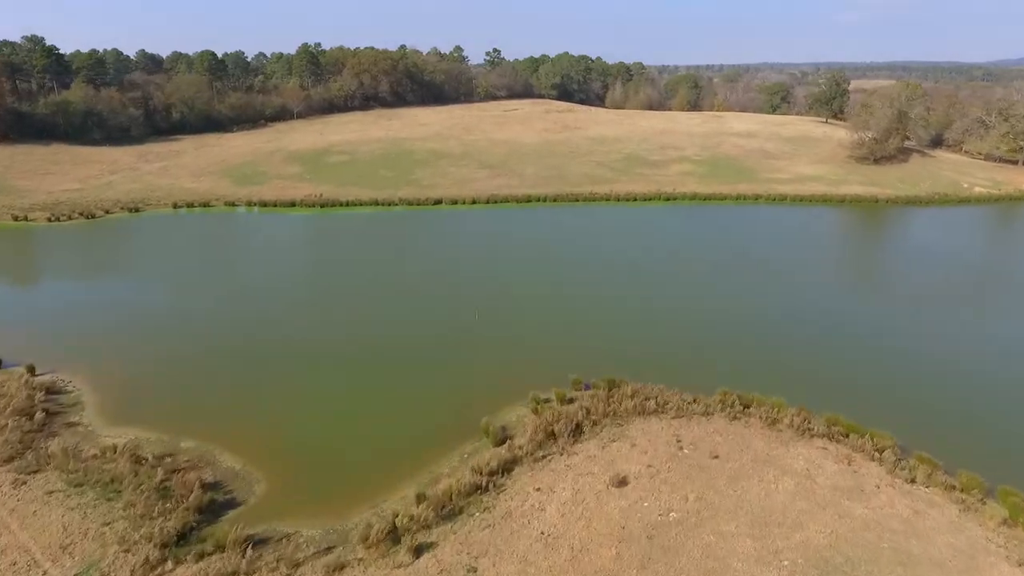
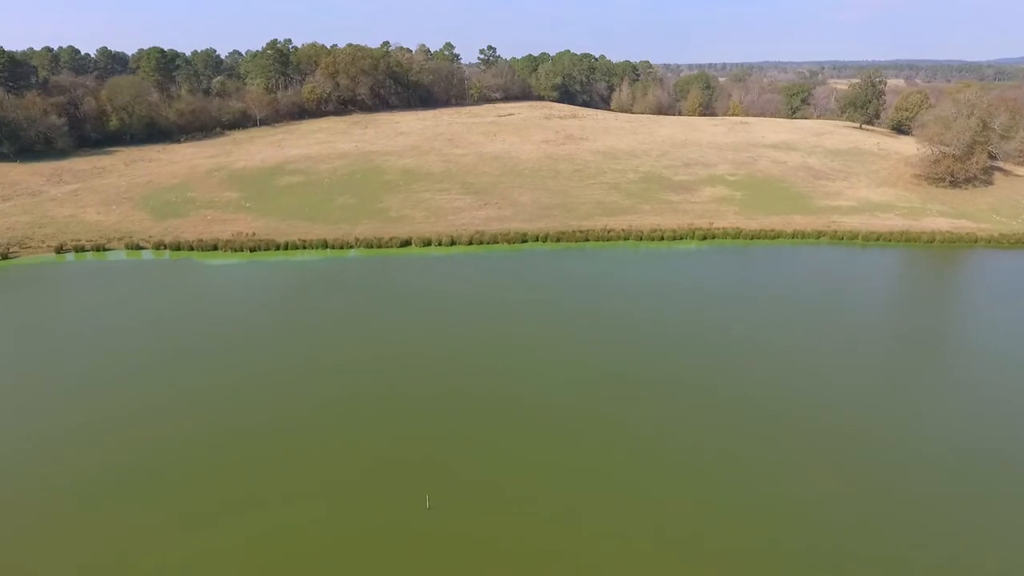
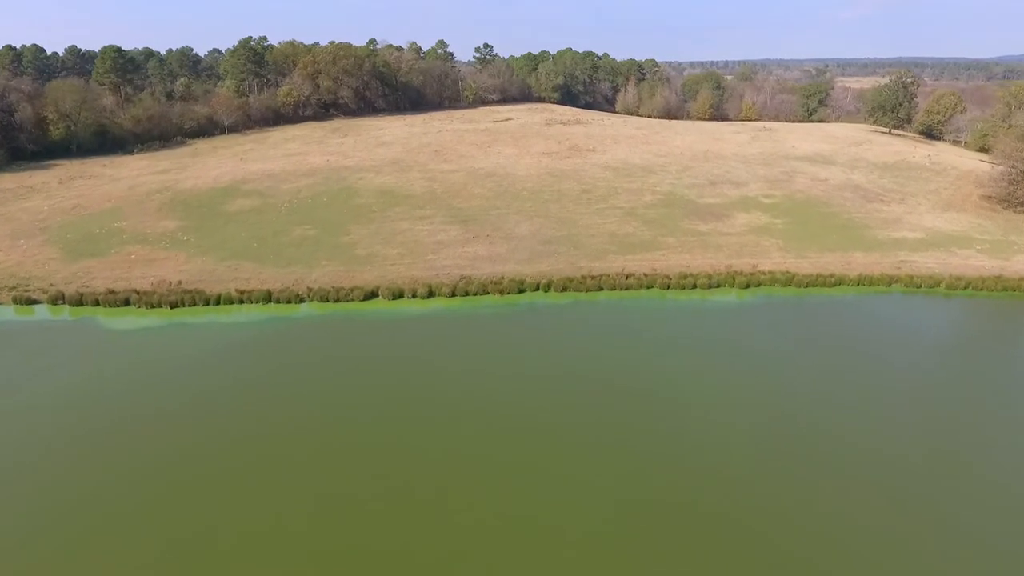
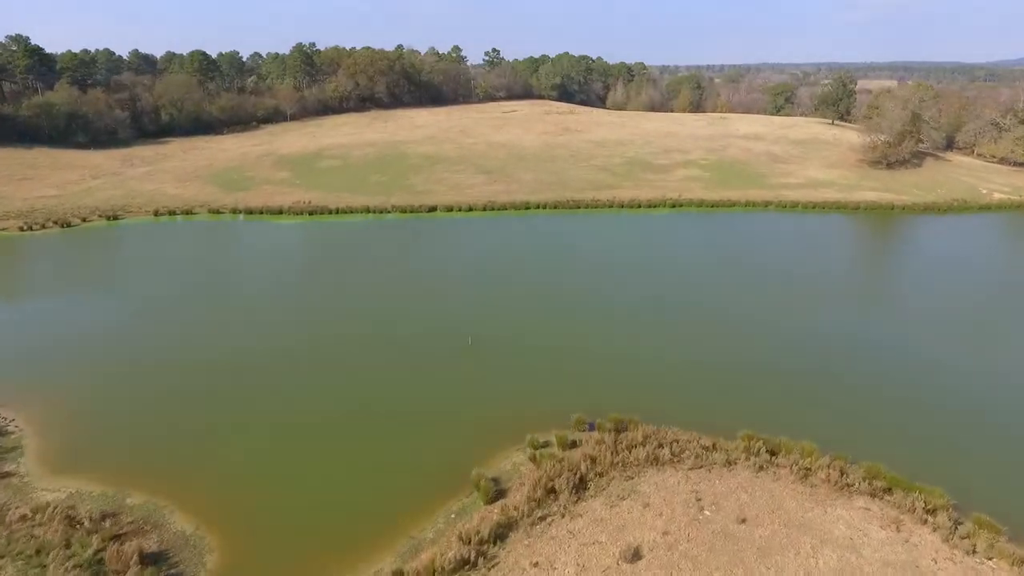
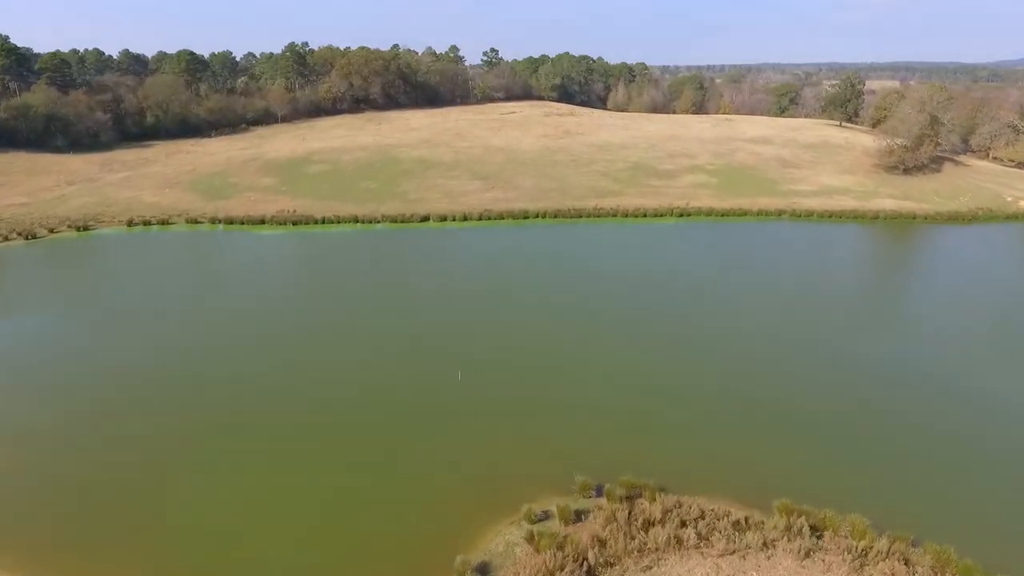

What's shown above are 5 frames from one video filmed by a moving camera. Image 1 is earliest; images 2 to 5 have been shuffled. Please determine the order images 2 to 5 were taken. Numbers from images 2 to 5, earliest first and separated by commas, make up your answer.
4, 5, 2, 3
